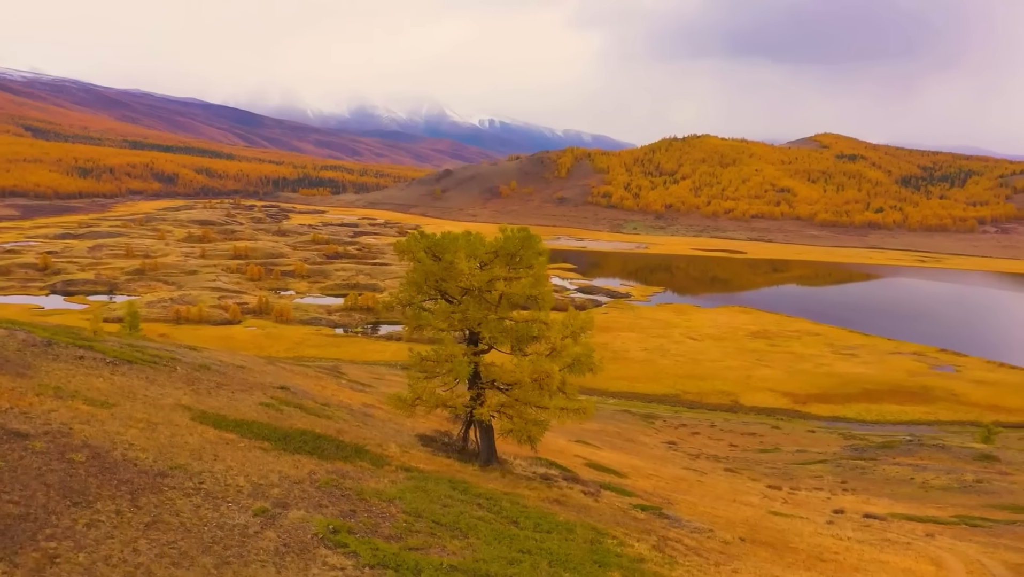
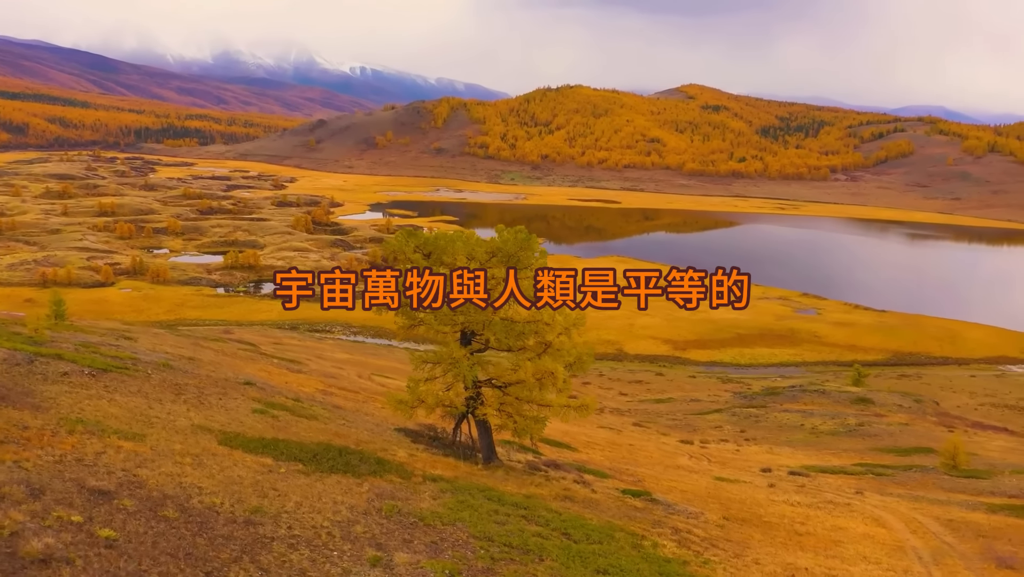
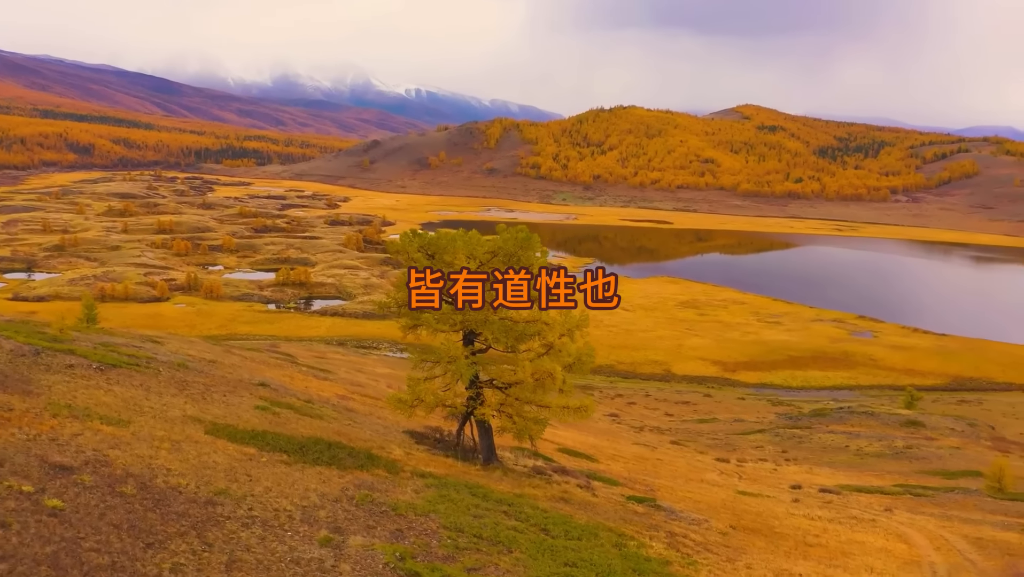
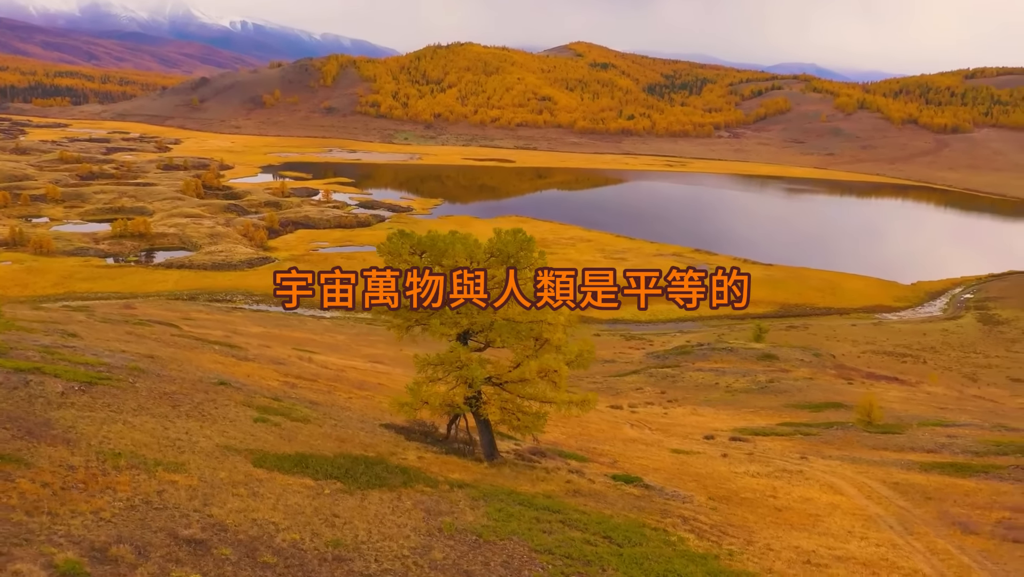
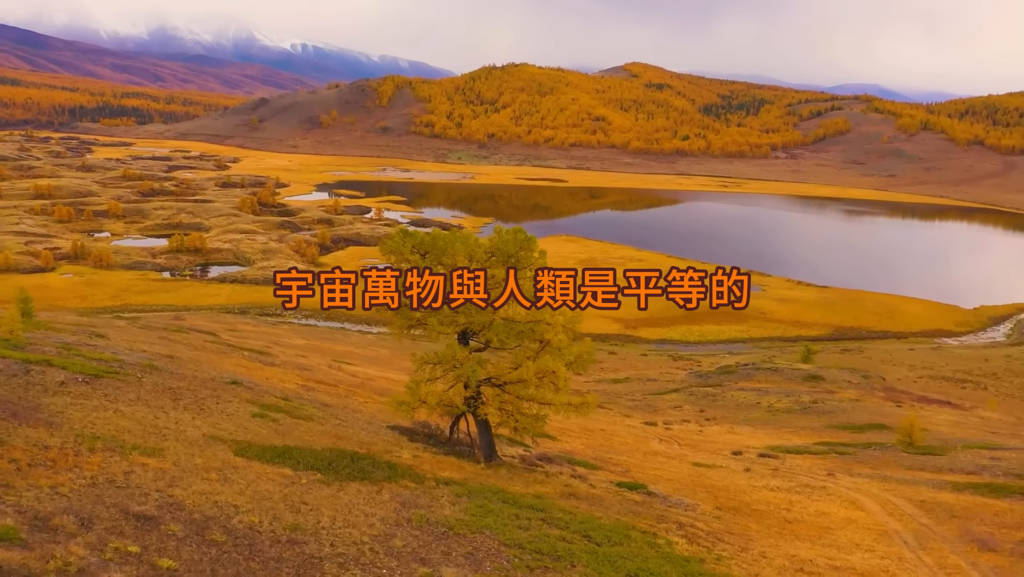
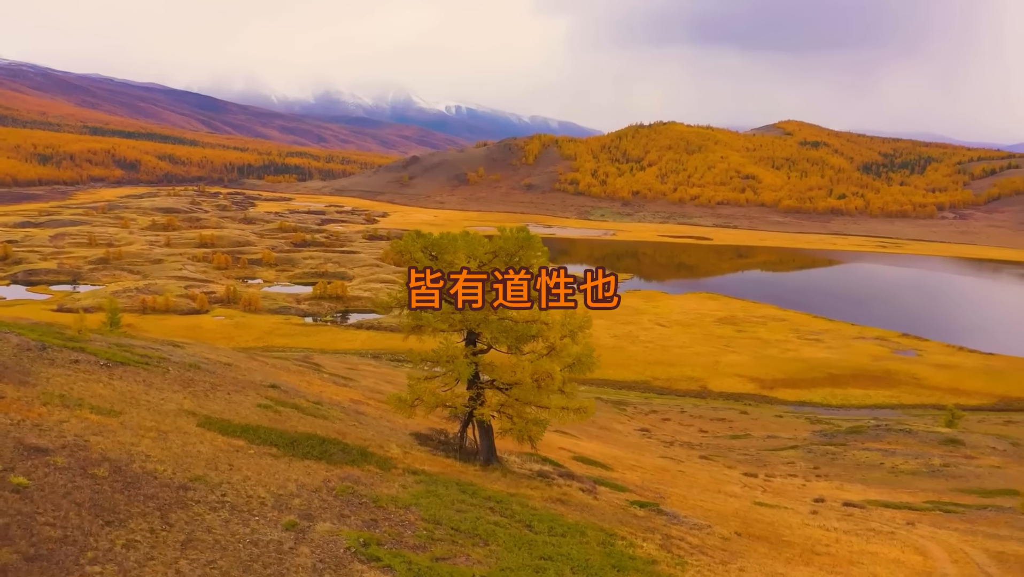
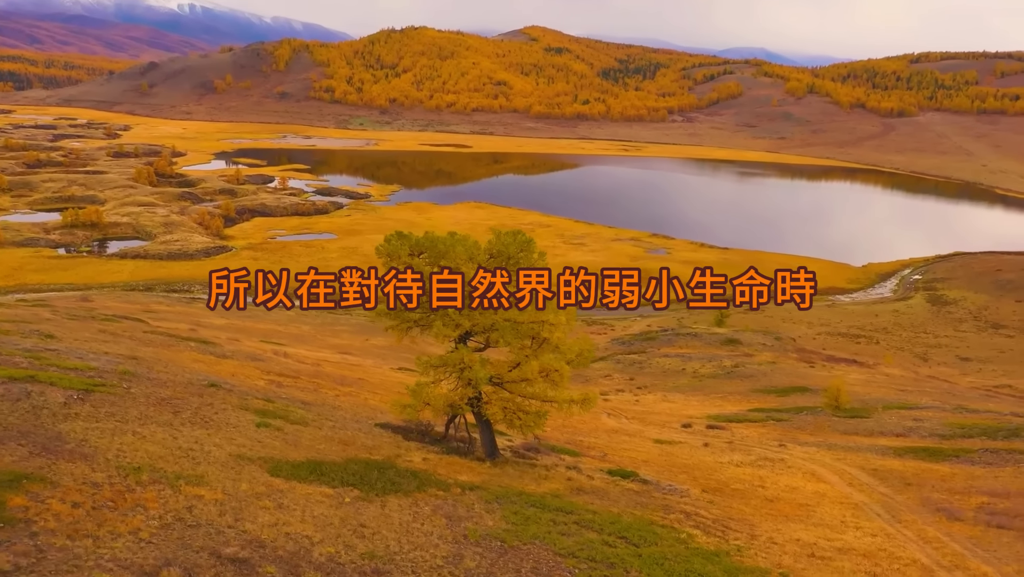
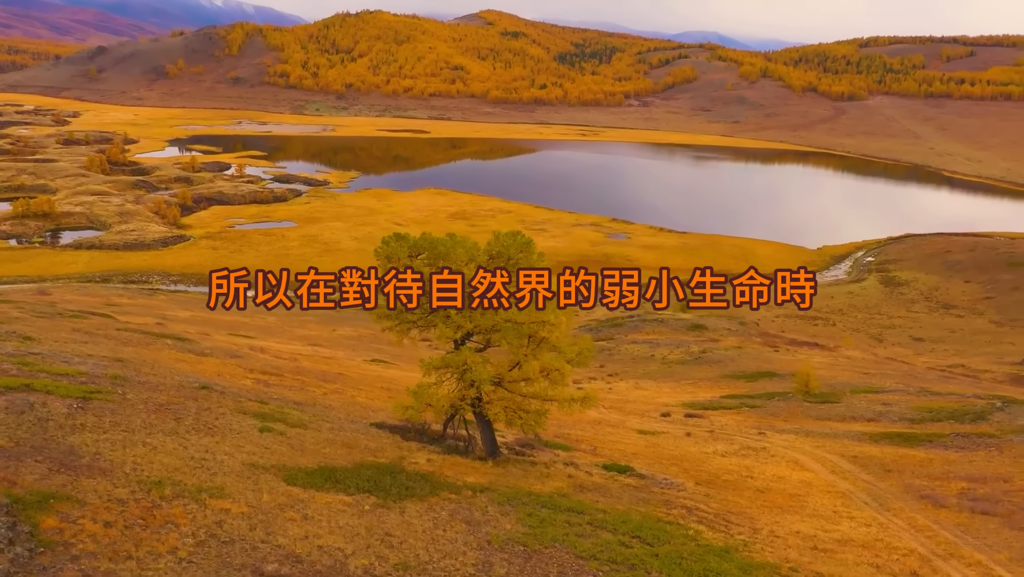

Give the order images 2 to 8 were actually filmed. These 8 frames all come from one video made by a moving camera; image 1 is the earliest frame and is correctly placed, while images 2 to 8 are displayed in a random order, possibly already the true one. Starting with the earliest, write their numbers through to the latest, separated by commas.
6, 3, 2, 5, 4, 7, 8
